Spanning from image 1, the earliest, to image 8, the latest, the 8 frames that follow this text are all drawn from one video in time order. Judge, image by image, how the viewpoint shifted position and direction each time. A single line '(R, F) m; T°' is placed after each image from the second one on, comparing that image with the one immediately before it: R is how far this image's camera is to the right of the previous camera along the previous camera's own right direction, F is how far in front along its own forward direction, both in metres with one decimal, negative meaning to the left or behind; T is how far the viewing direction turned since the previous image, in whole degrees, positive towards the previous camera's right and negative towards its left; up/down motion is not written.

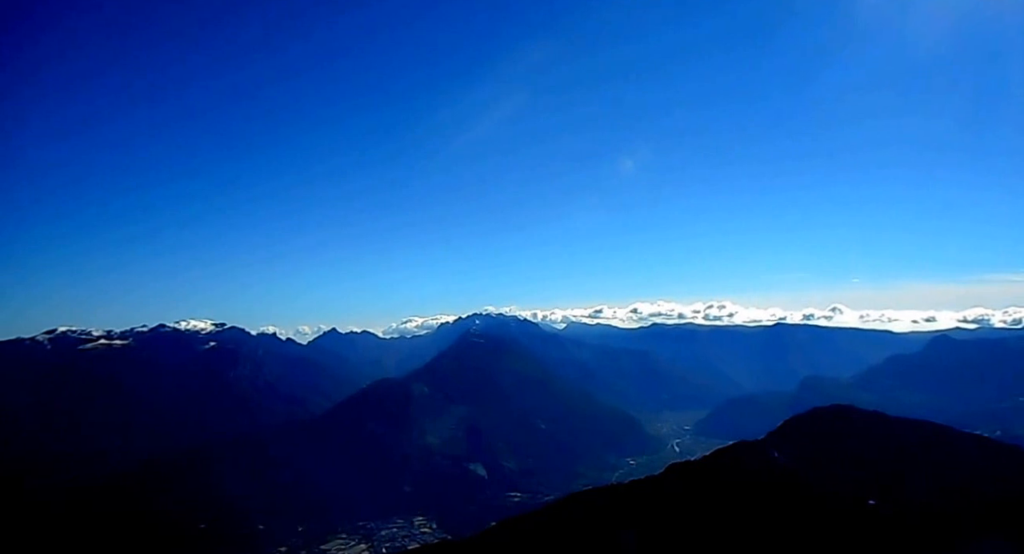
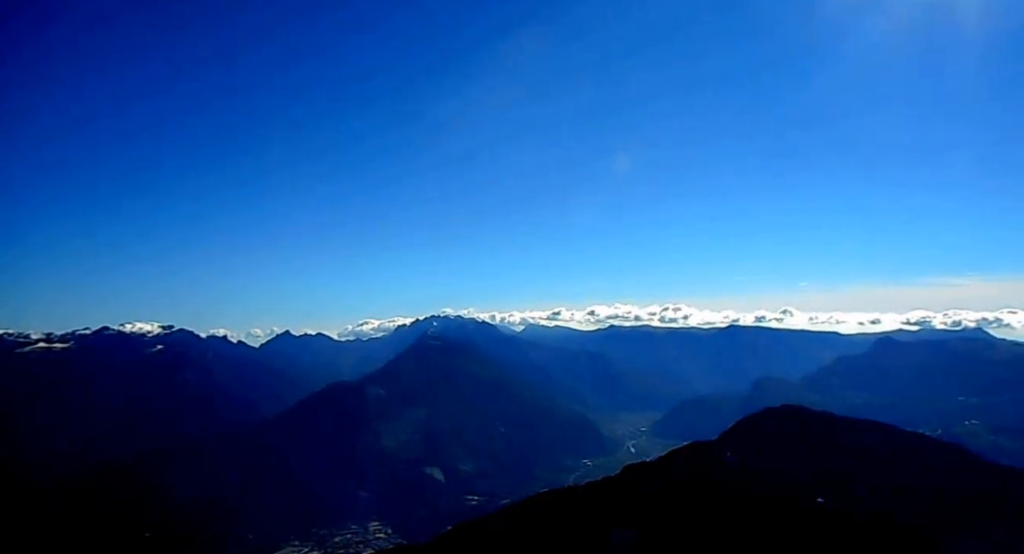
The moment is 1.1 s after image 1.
(0.0, +0.8) m; +3°
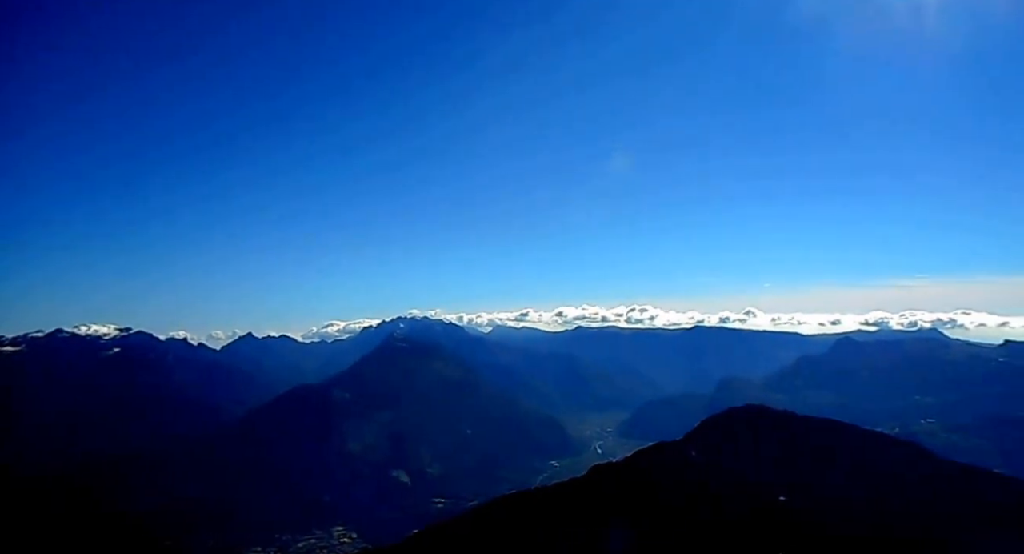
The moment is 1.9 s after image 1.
(0.0, +0.6) m; +2°
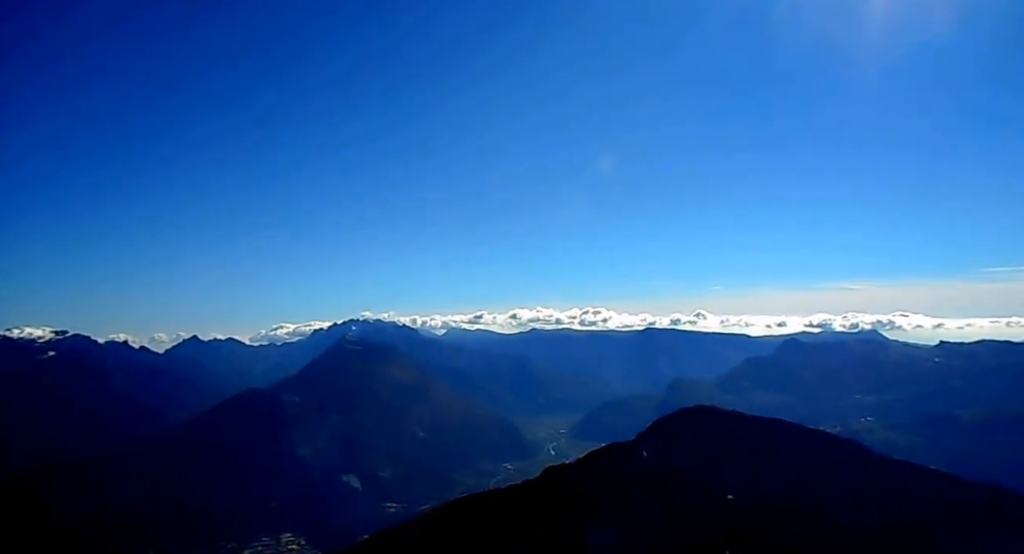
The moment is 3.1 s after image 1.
(+0.1, +0.9) m; +3°
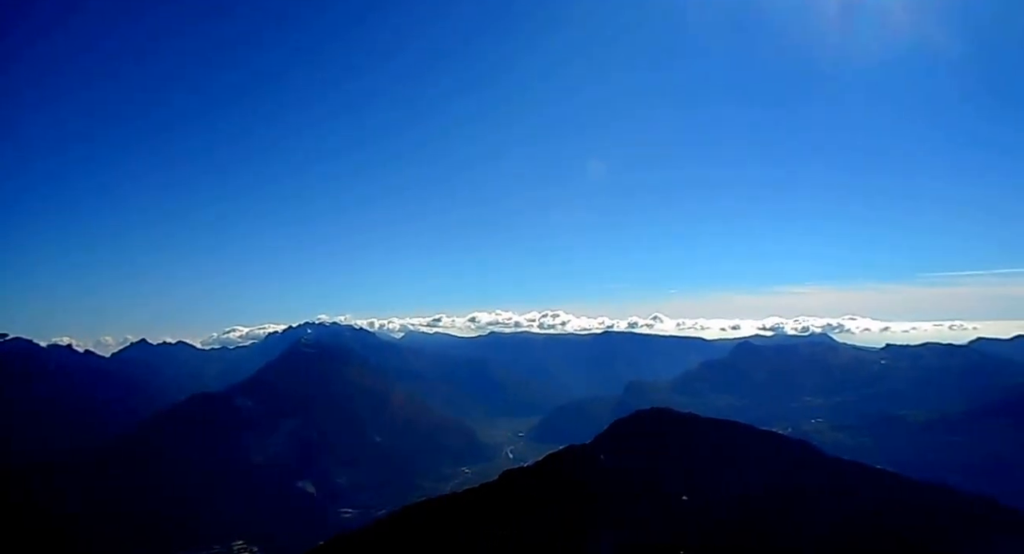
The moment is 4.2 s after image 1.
(+0.1, +0.6) m; +3°
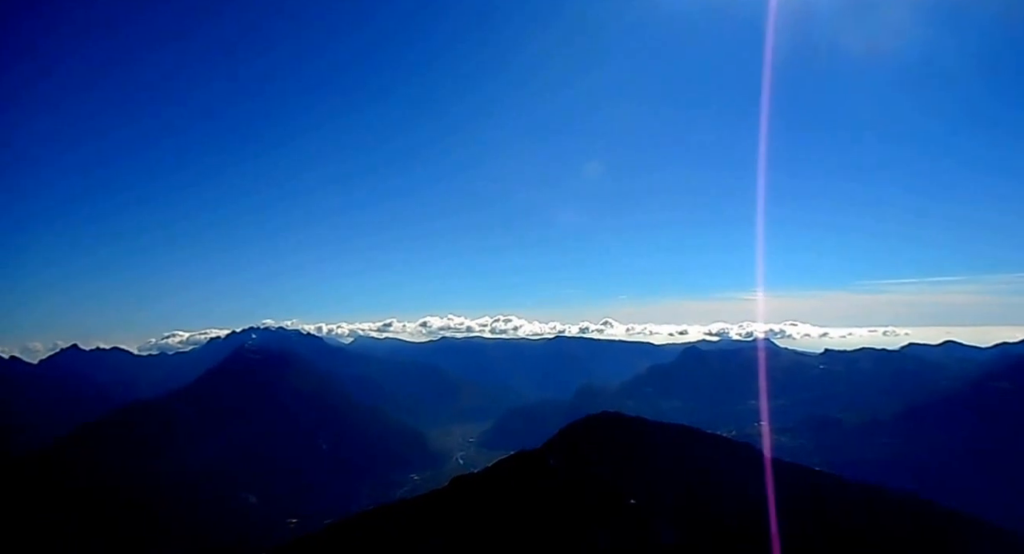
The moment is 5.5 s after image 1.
(+0.1, +1.3) m; +3°
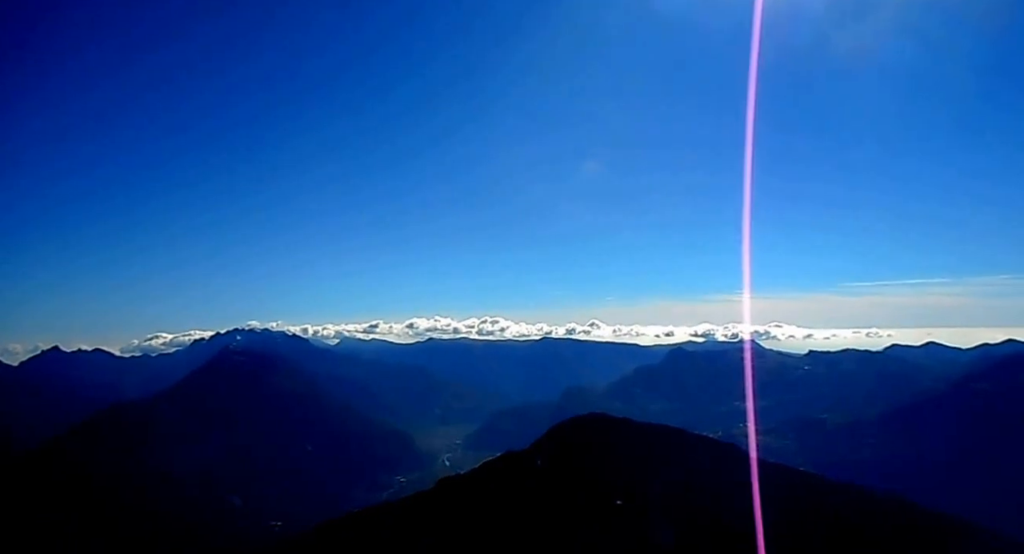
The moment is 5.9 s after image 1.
(-0.1, -3.7) m; -10°
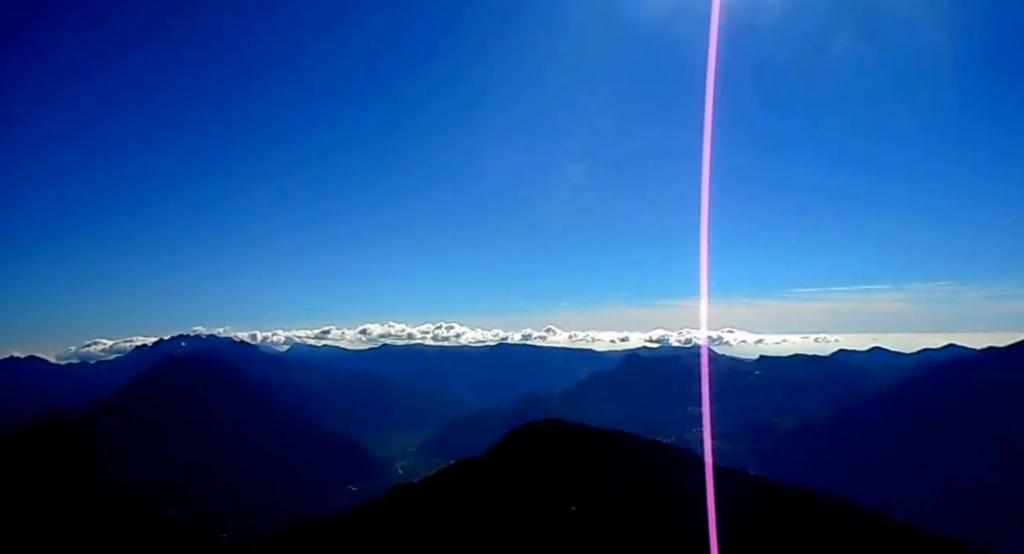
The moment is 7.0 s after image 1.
(+0.3, +1.5) m; +3°
